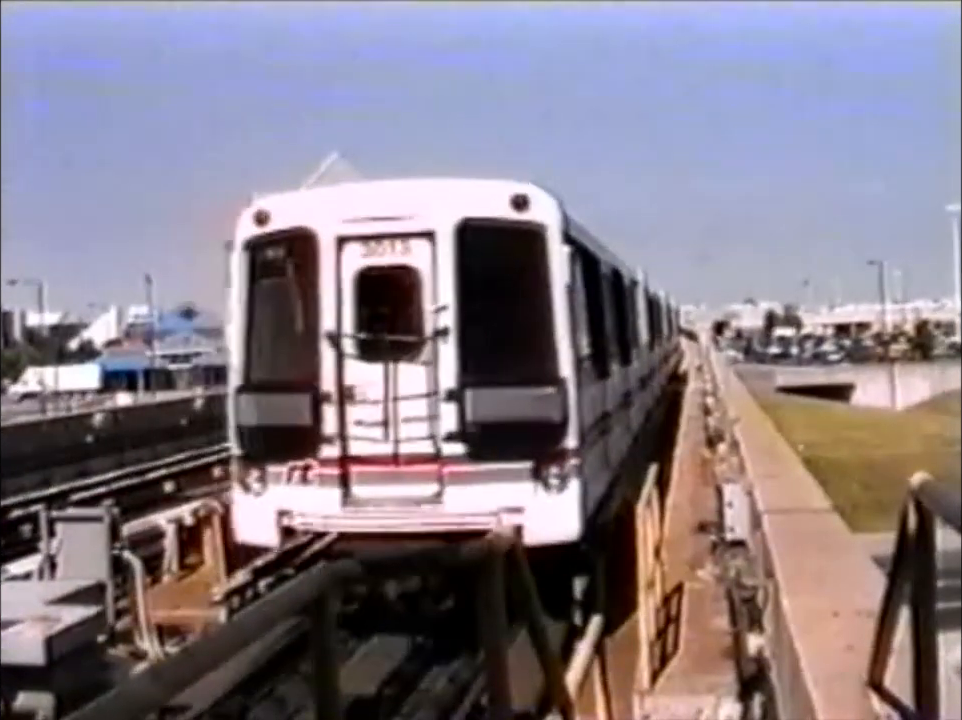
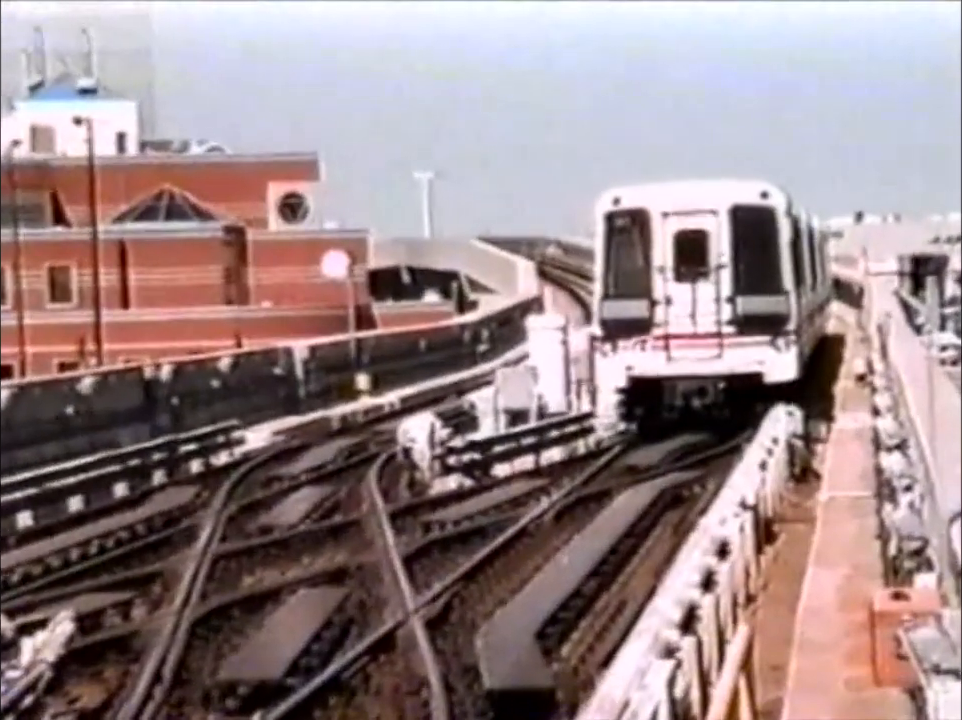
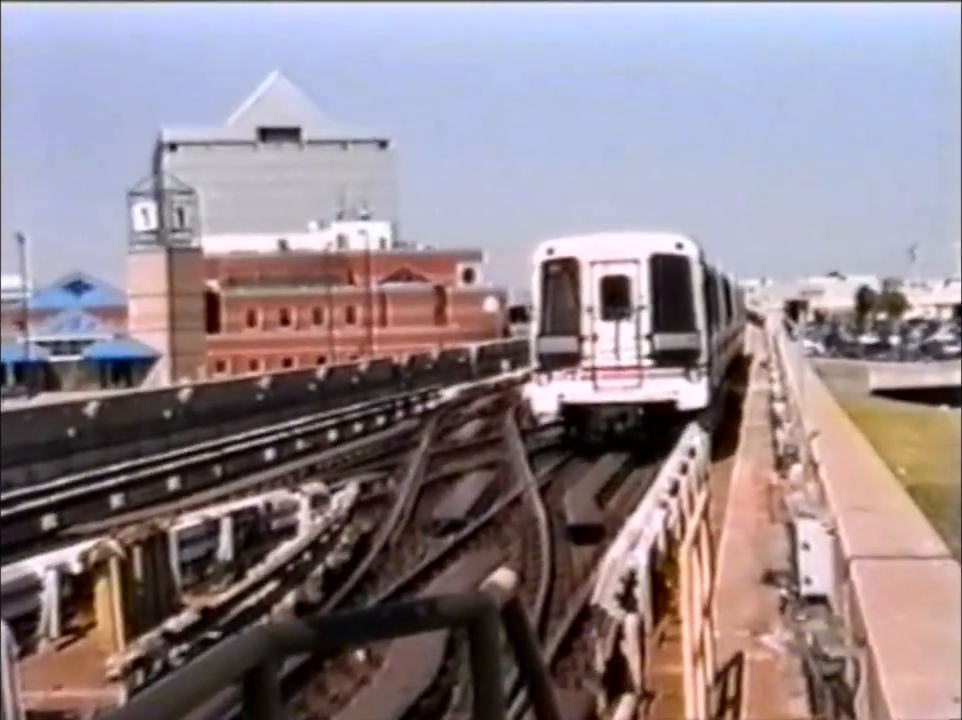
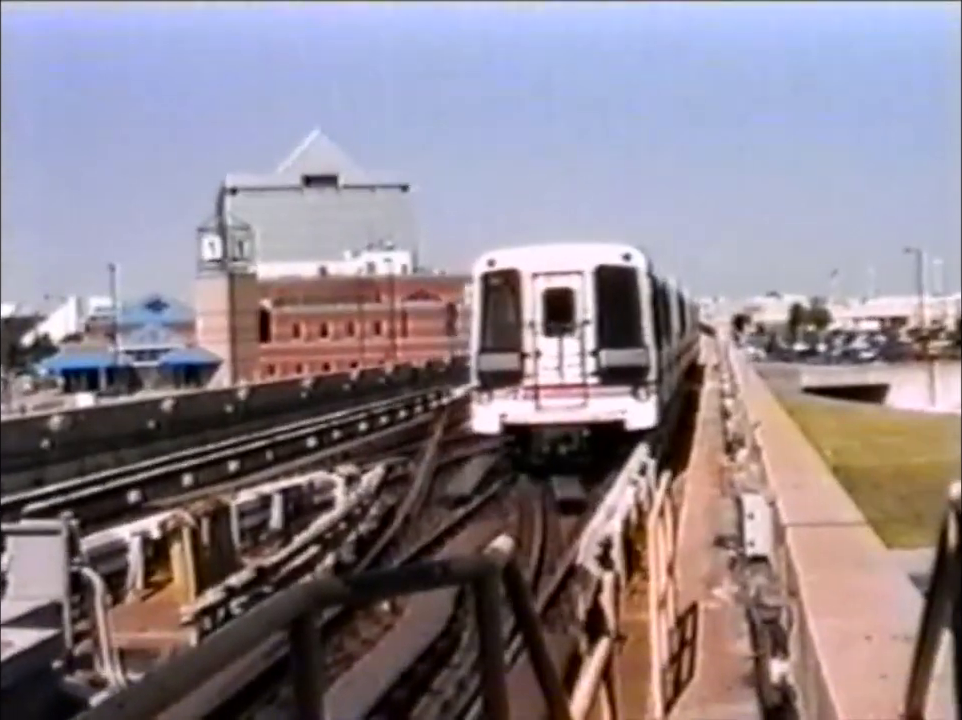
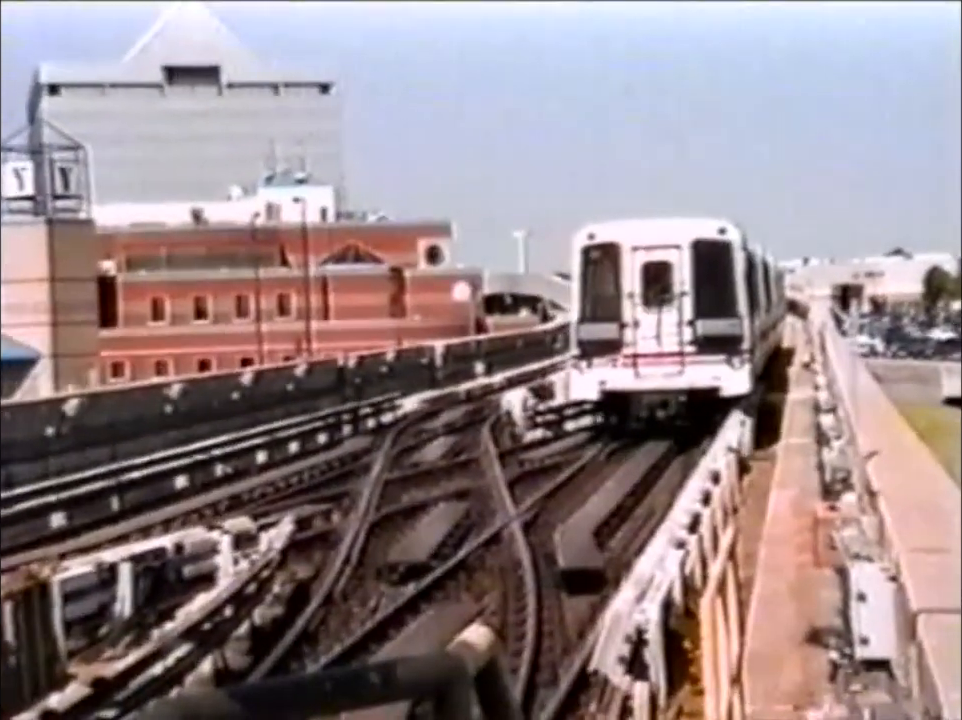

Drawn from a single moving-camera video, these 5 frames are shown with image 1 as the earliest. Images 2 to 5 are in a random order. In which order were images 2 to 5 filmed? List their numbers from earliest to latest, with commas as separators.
4, 3, 5, 2
